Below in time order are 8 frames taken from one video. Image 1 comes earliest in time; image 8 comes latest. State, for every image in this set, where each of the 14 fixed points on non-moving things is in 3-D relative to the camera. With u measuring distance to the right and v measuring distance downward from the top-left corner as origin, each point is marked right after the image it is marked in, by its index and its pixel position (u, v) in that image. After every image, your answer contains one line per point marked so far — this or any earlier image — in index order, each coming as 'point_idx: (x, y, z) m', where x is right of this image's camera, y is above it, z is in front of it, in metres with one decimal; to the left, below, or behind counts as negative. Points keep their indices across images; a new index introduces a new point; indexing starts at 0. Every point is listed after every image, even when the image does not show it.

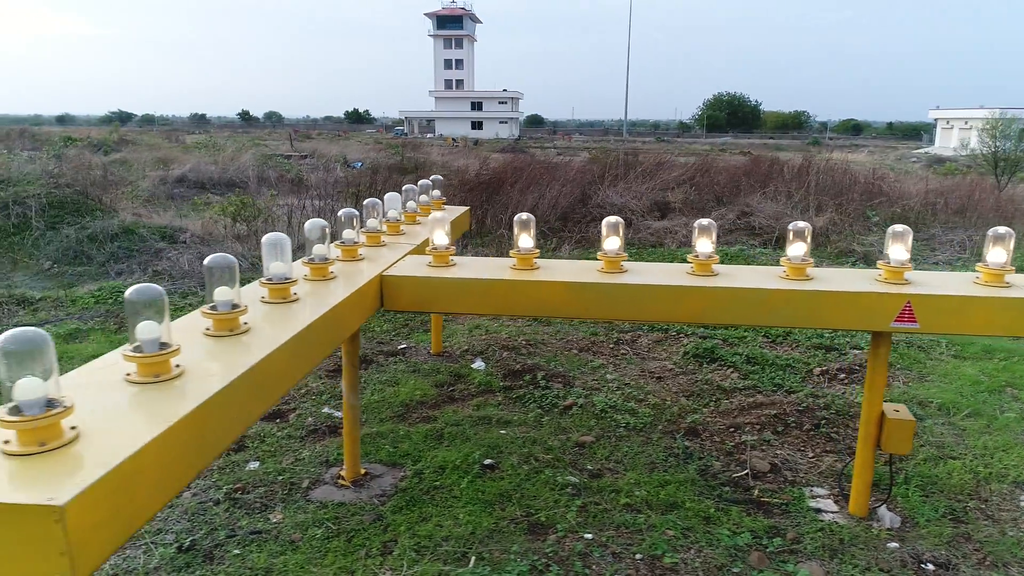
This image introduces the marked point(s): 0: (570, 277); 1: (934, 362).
0: (+0.2, 0.0, +2.5) m
1: (+2.4, -0.4, +4.1) m
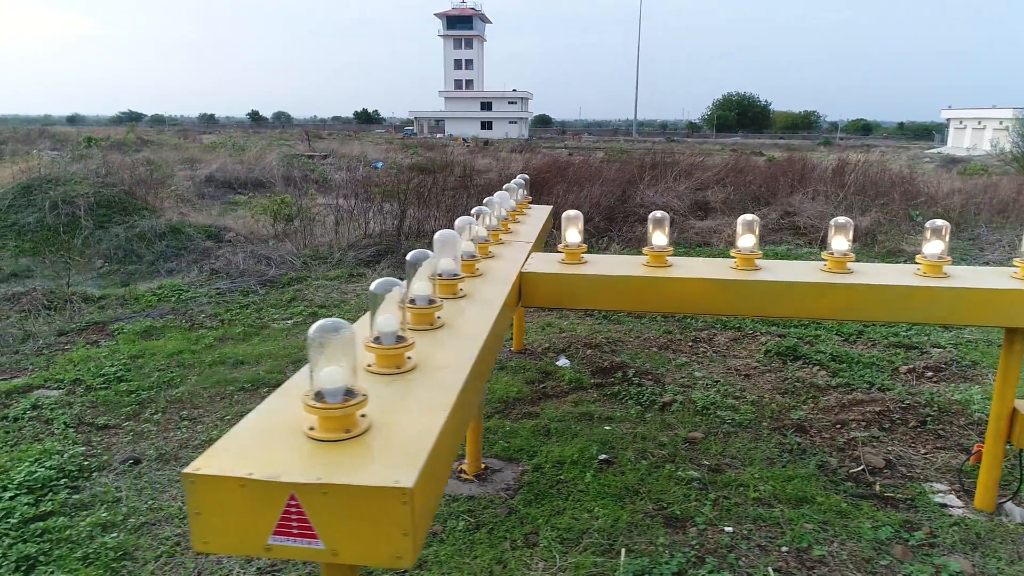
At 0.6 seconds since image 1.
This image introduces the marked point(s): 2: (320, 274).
0: (+0.7, 0.0, +2.5) m
1: (+2.9, -0.4, +4.1) m
2: (-1.9, +0.1, +7.0) m
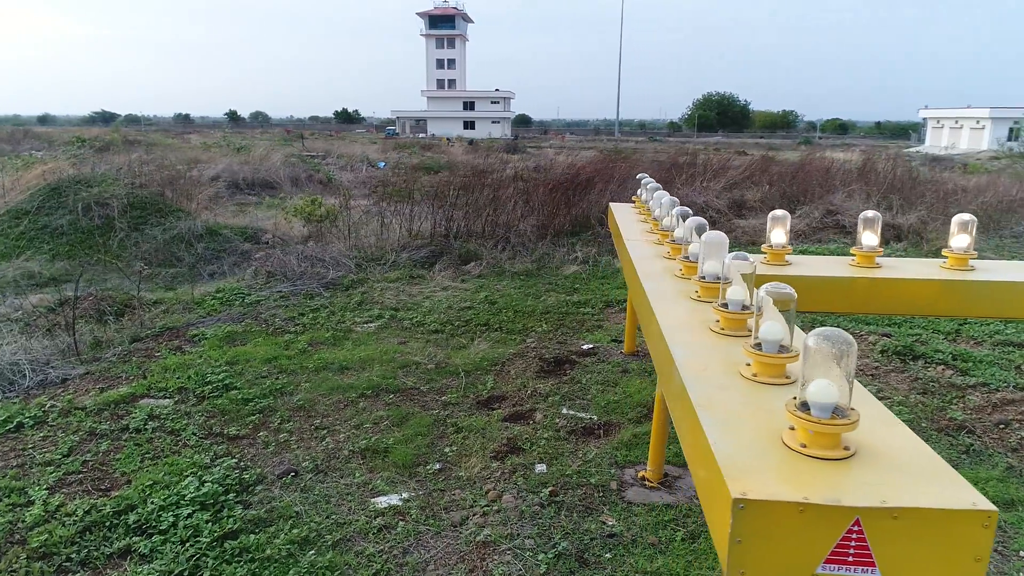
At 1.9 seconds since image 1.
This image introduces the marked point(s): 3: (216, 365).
0: (+1.4, 0.0, +2.5) m
1: (+3.6, -0.4, +4.1) m
2: (-1.3, +0.1, +6.8) m
3: (-1.8, -0.5, +4.4) m
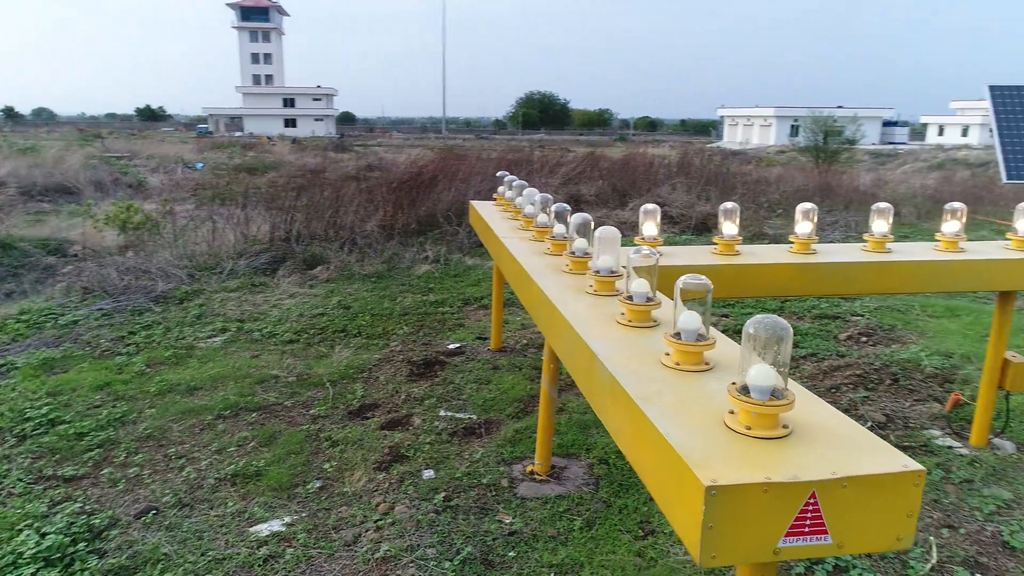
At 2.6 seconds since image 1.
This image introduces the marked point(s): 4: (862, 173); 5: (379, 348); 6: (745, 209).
0: (+1.0, +0.1, +2.7) m
1: (+2.8, -0.2, +4.8) m
2: (-2.6, 0.0, +6.3) m
3: (-2.6, -0.6, +3.9) m
4: (+9.1, +3.0, +18.6) m
5: (-0.8, -0.4, +4.6) m
6: (+3.1, +1.0, +9.4) m
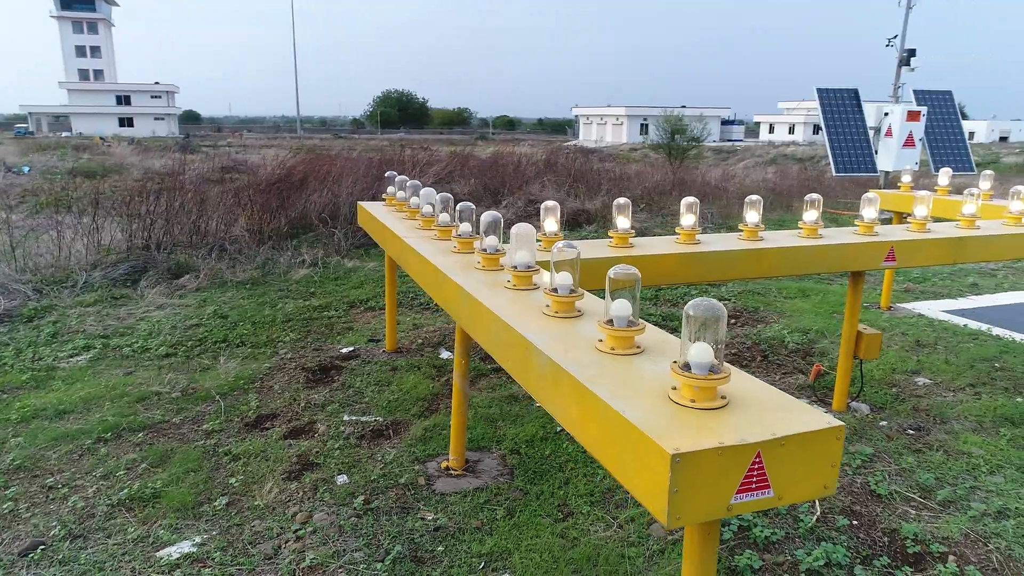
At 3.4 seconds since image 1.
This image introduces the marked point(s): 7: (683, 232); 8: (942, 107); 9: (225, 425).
0: (+0.6, +0.2, +2.9) m
1: (+2.0, -0.1, +5.3) m
2: (-3.6, -0.1, +5.8) m
3: (-3.1, -0.7, +3.4) m
4: (+5.5, +3.3, +20.0) m
5: (-1.5, -0.4, +4.4) m
6: (+1.4, +1.2, +9.9) m
7: (+0.7, +0.2, +3.0) m
8: (+6.0, +2.5, +9.9) m
9: (-1.4, -0.7, +3.4) m
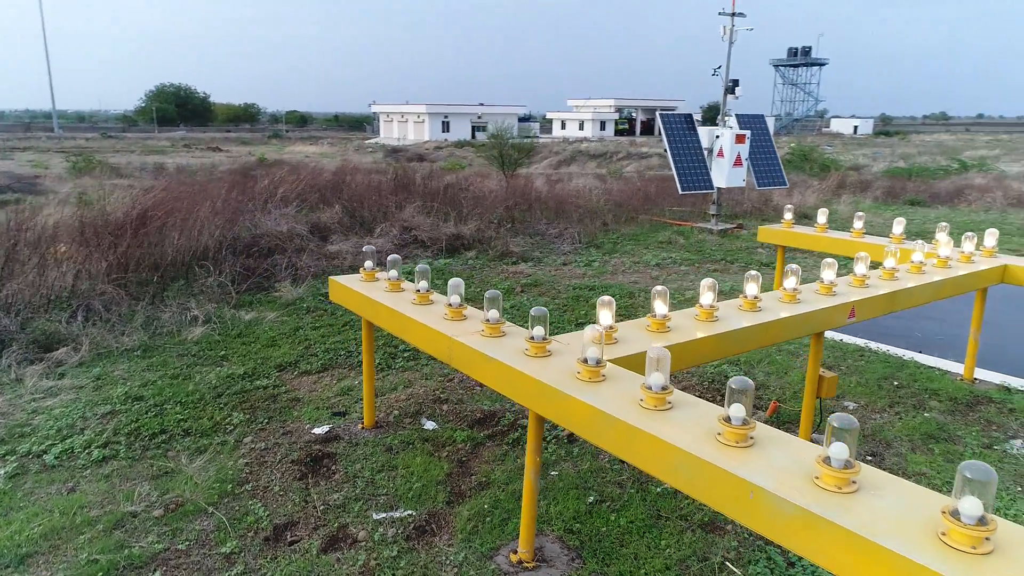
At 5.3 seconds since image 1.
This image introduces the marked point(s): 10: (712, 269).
0: (+0.8, -0.2, +3.2) m
1: (+1.5, -0.4, +5.9) m
2: (-4.0, -0.7, +4.8) m
3: (-2.8, -1.3, +2.7) m
4: (+0.7, +3.3, +20.9) m
5: (-1.6, -0.9, +4.1) m
6: (-0.4, +0.9, +10.1) m
7: (+0.9, -0.1, +3.3) m
8: (+3.9, +2.5, +11.4) m
9: (-1.2, -1.1, +3.2) m
10: (+2.5, +0.2, +8.8) m
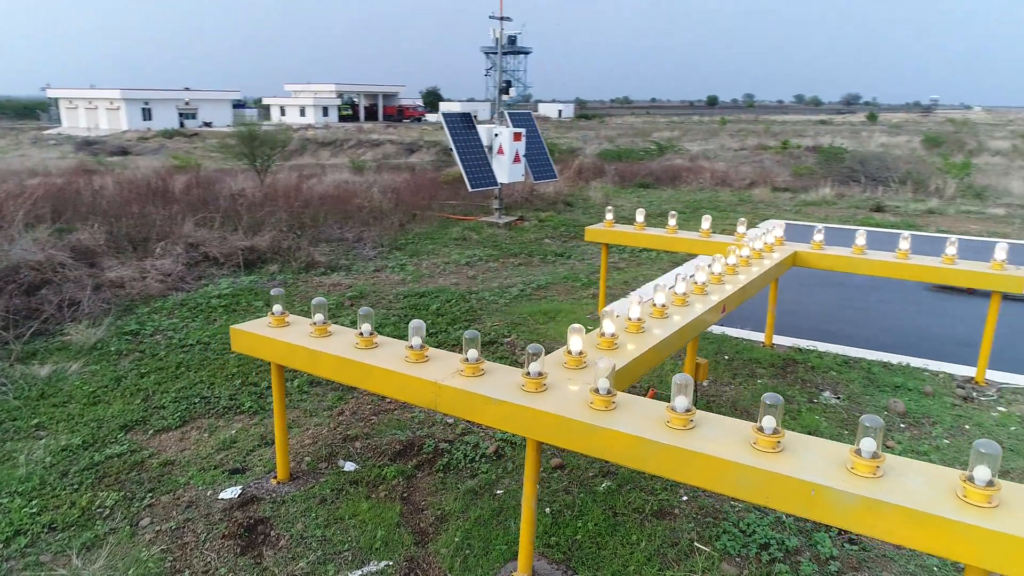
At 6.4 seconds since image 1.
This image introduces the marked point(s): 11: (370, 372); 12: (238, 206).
0: (+0.6, -0.3, +3.6) m
1: (+0.3, -0.4, +6.3) m
2: (-4.4, -1.3, +3.4) m
3: (-2.5, -1.7, +1.8) m
4: (-6.3, +3.3, +19.8) m
5: (-1.9, -1.2, +3.5) m
6: (-3.1, +0.7, +9.5) m
7: (+0.6, -0.2, +3.7) m
8: (+0.3, +2.7, +12.2) m
9: (-1.2, -1.4, +2.8) m
10: (+0.1, +0.3, +9.4) m
11: (-0.6, -0.4, +3.2) m
12: (-4.0, +1.2, +10.5) m
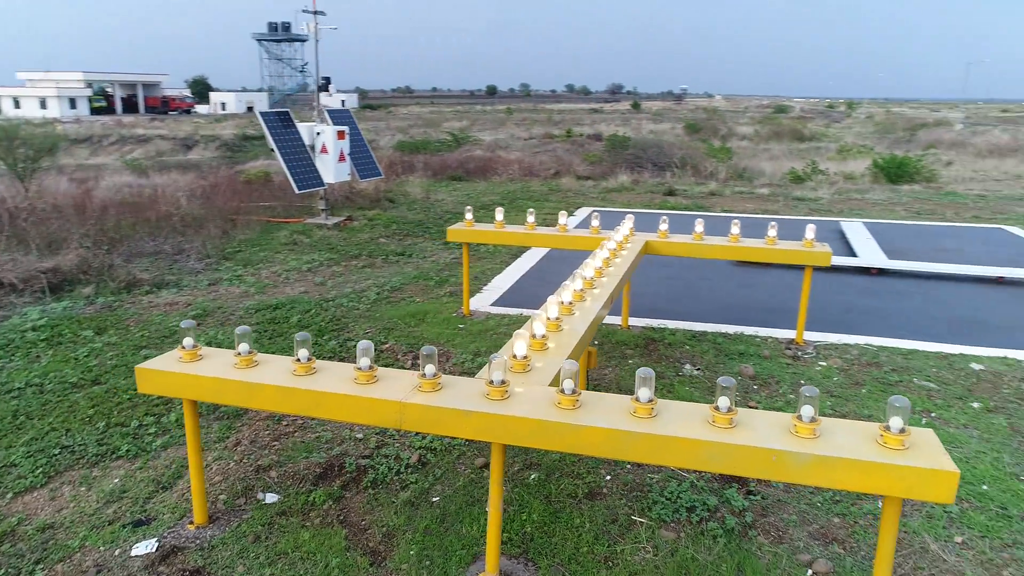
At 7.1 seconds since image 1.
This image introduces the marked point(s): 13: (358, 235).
0: (+0.2, -0.3, +3.8) m
1: (-0.8, -0.4, +6.3) m
2: (-4.4, -1.7, +2.2) m
3: (-2.1, -2.0, +1.3) m
4: (-11.2, +2.7, +17.4) m
5: (-2.0, -1.4, +3.1) m
6: (-5.0, +0.4, +8.4) m
7: (+0.2, -0.2, +3.9) m
8: (-2.7, +2.7, +11.9) m
9: (-1.2, -1.6, +2.6) m
10: (-2.0, +0.3, +9.2) m
11: (-0.8, -0.5, +3.1) m
12: (-6.2, +0.8, +9.1) m
13: (-2.3, +0.8, +10.9) m
